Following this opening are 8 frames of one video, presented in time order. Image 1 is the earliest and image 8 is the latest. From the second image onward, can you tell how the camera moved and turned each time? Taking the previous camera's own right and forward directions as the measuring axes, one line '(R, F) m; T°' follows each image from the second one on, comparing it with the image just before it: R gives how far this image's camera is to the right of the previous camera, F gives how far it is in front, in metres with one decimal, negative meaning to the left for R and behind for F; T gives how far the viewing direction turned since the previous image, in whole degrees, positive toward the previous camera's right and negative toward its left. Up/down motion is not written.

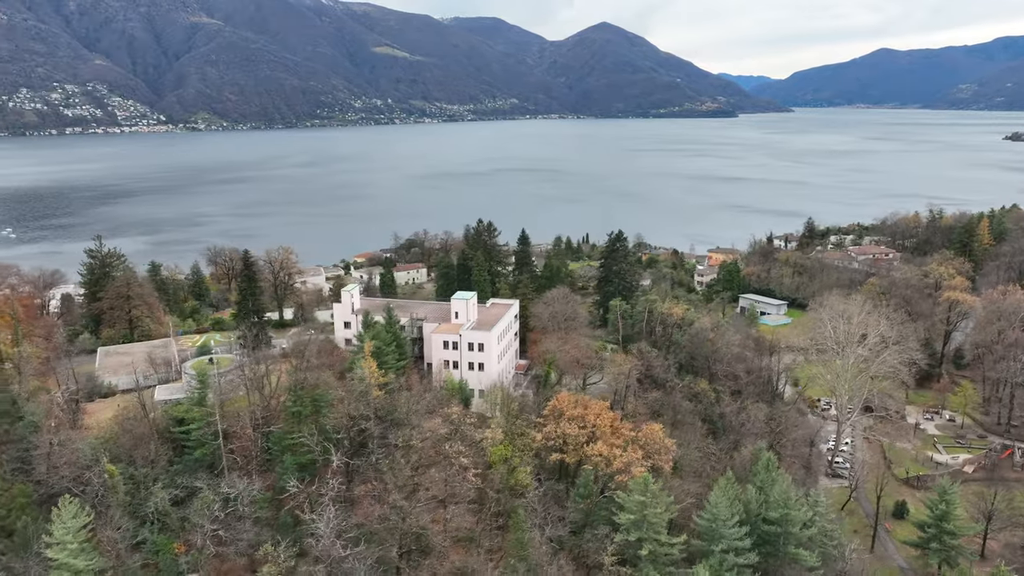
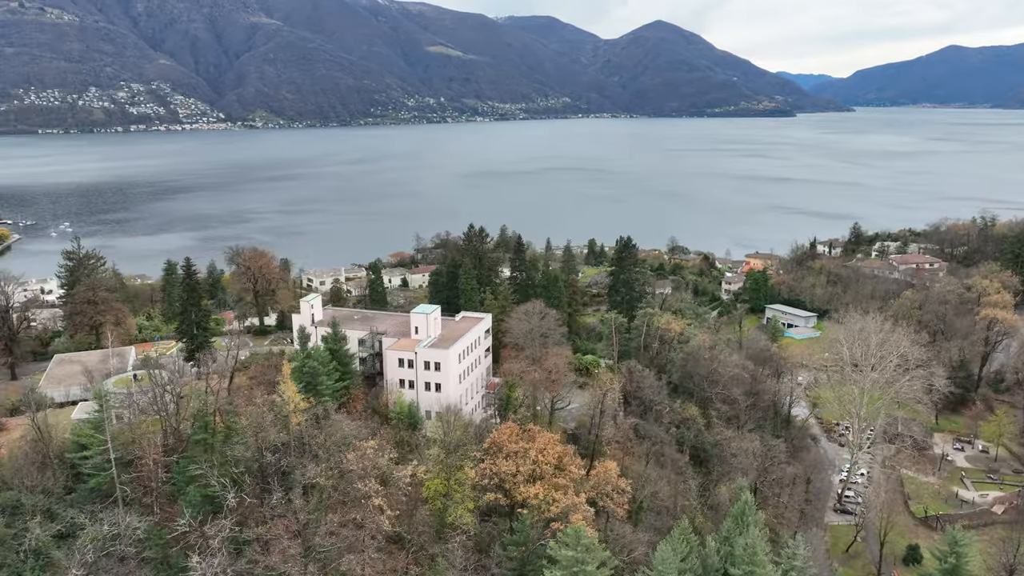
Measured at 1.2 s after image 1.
(+3.5, +2.7) m; -4°
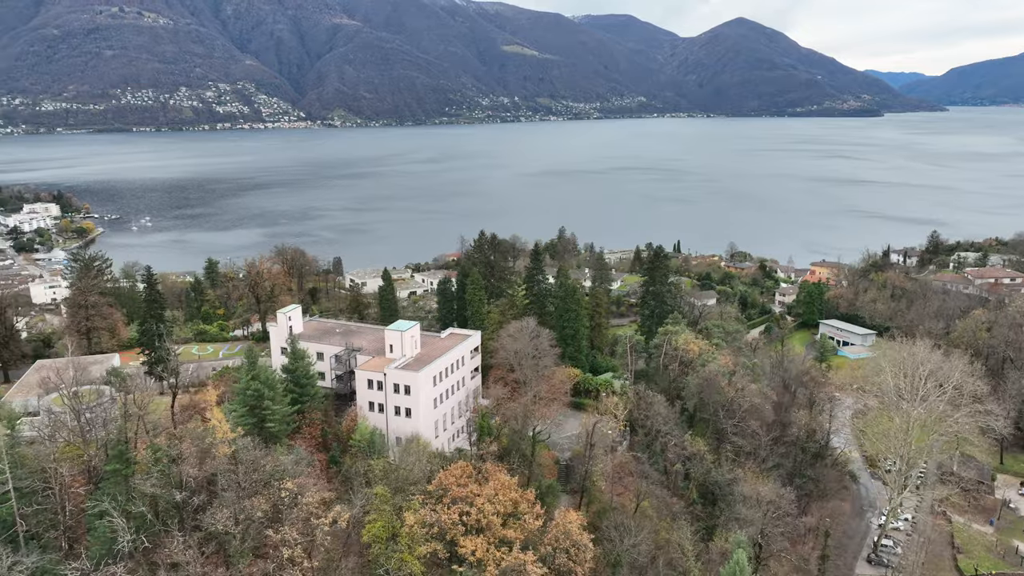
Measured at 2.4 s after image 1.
(+3.3, +3.0) m; -5°
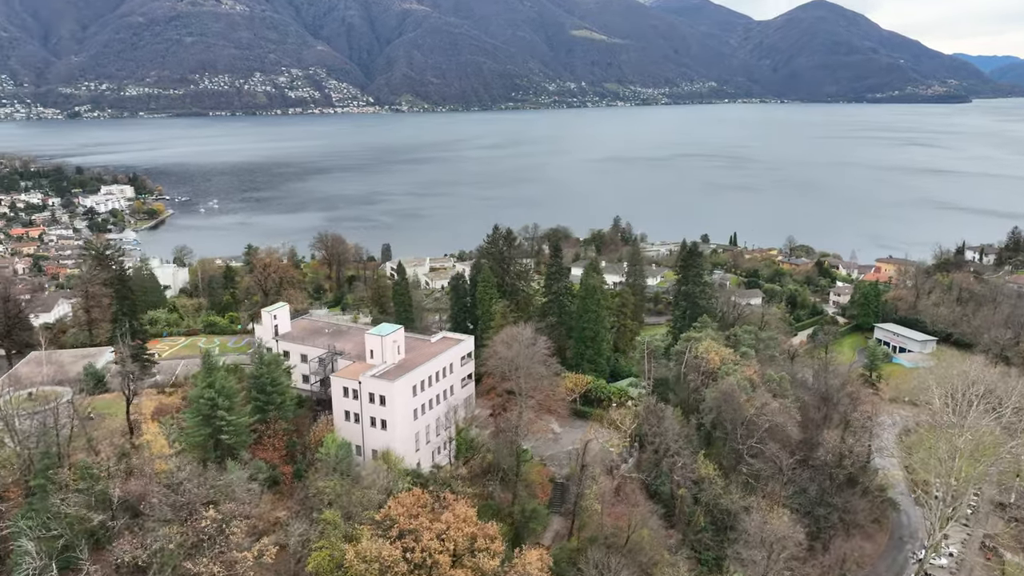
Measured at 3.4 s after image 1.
(+2.6, +2.5) m; -5°
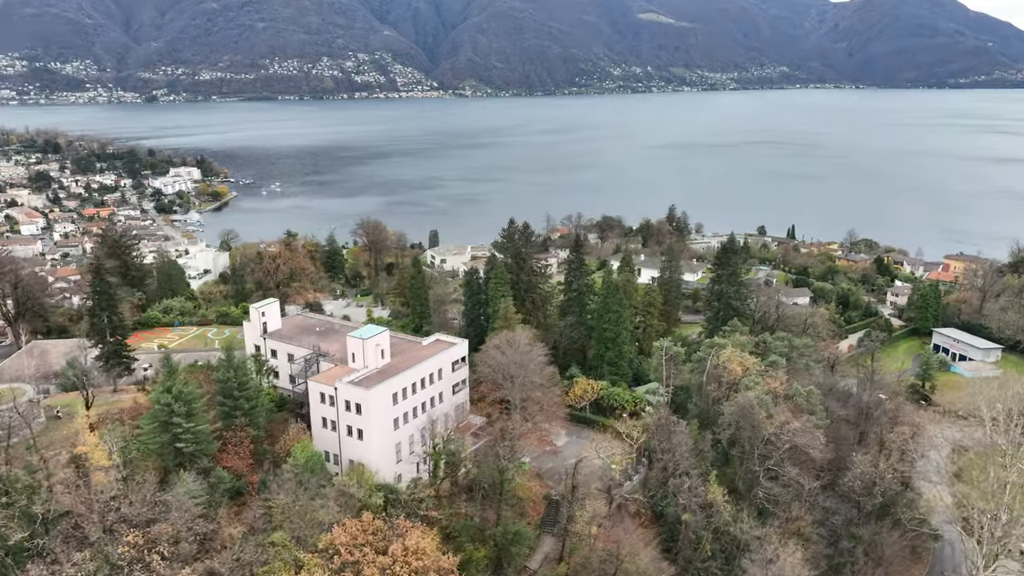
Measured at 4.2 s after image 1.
(+2.3, +2.2) m; -5°
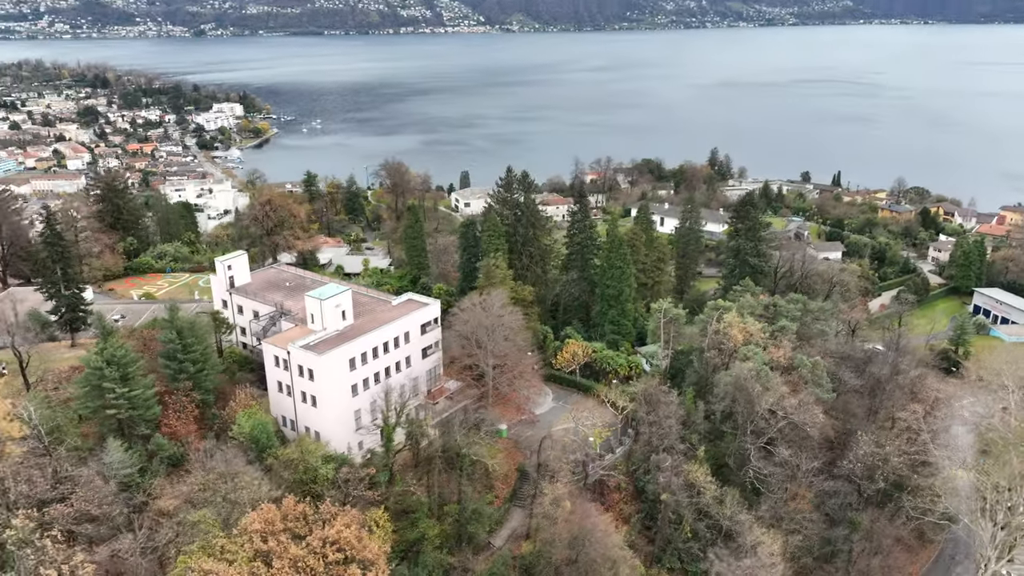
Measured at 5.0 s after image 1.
(+2.3, +2.1) m; -3°
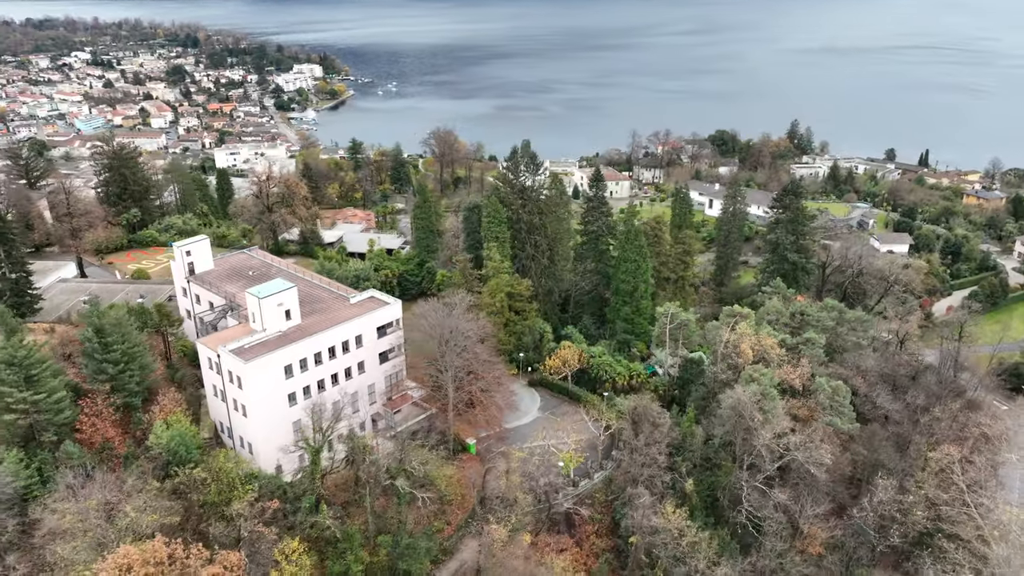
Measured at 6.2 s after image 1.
(+3.2, +3.1) m; -6°
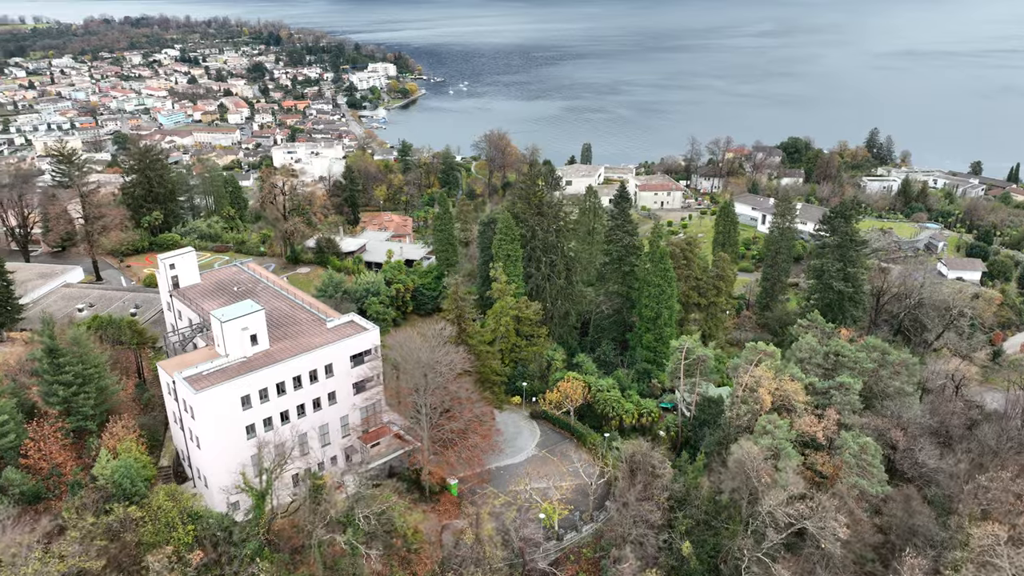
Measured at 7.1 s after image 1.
(+2.3, +2.1) m; -5°
